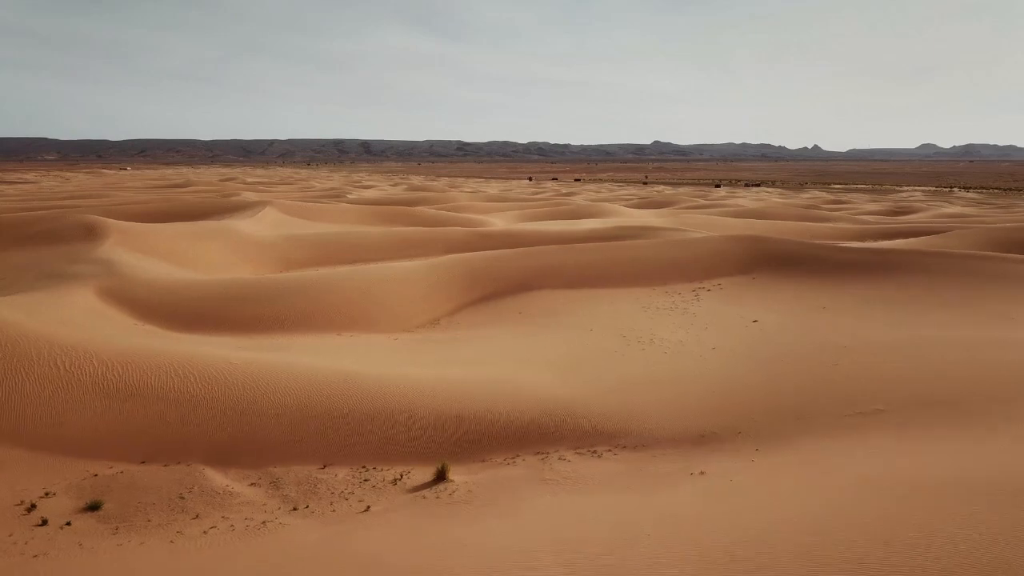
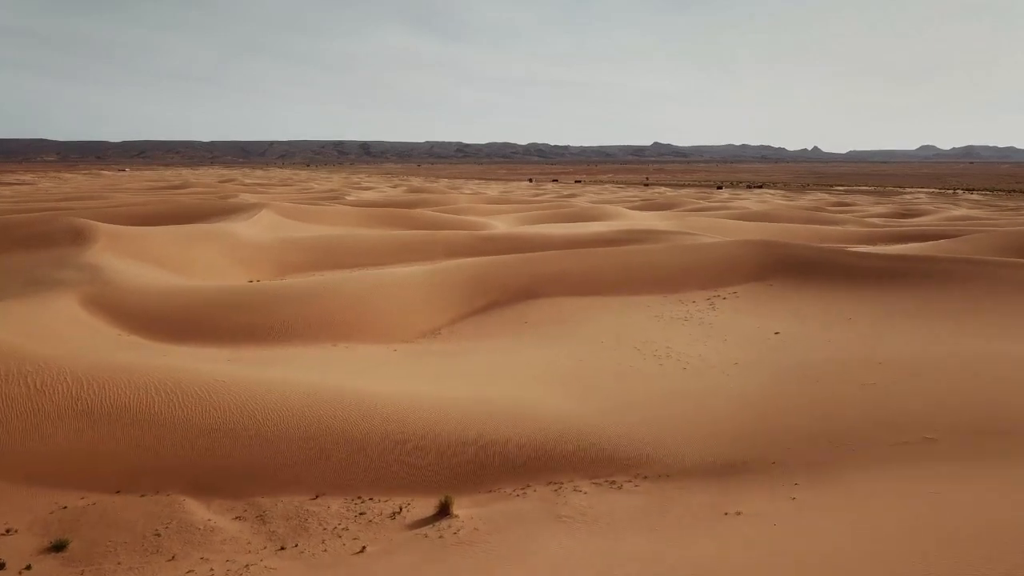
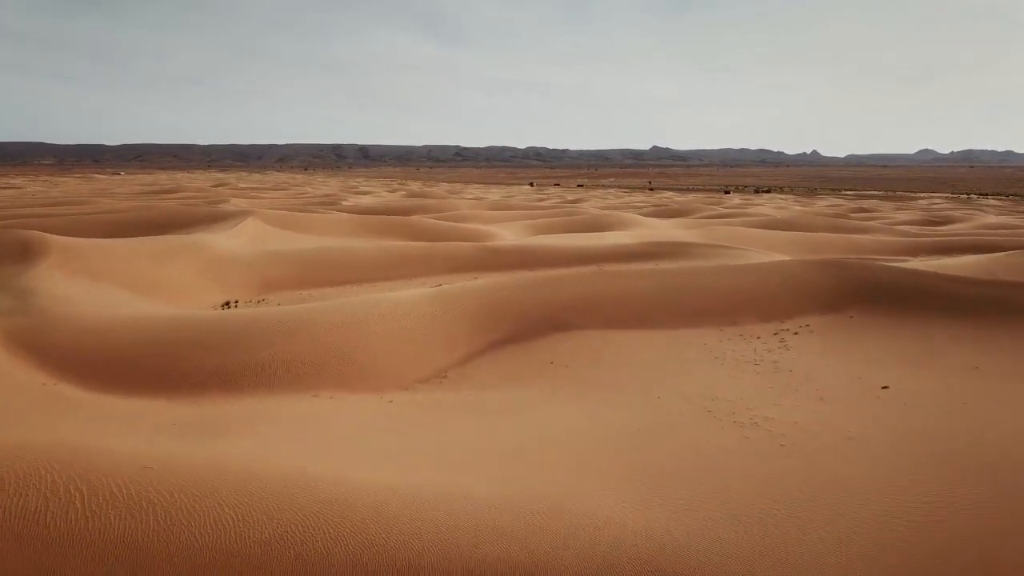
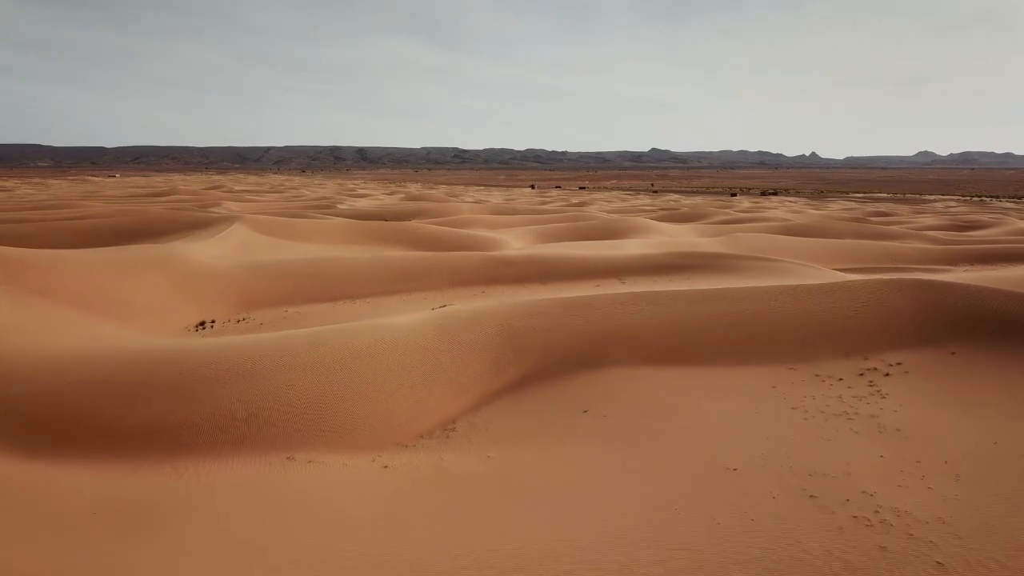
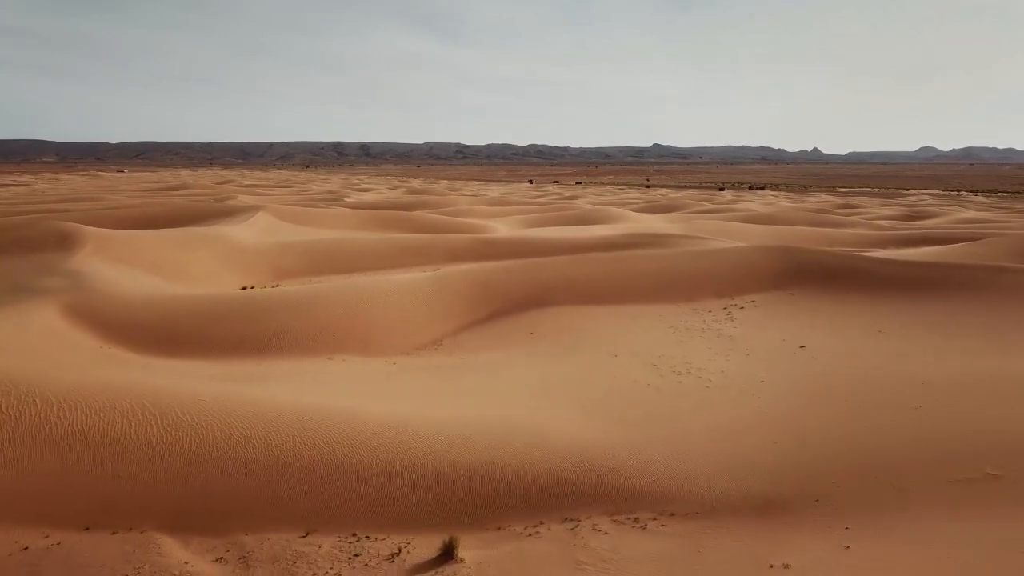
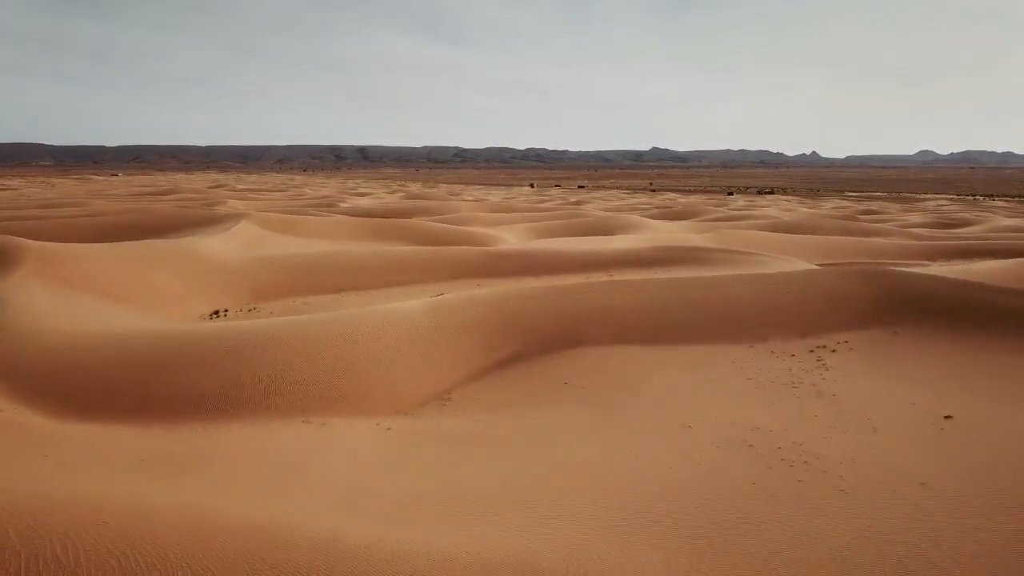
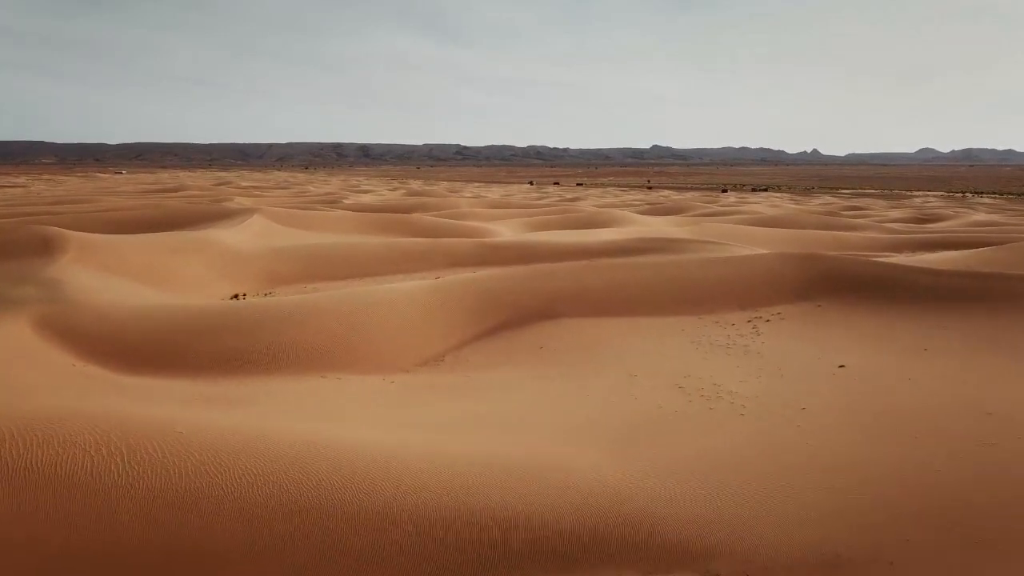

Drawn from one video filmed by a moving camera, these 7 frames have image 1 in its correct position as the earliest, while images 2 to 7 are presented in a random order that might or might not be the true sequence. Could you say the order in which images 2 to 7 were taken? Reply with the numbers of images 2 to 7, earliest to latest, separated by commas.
2, 5, 7, 3, 6, 4
